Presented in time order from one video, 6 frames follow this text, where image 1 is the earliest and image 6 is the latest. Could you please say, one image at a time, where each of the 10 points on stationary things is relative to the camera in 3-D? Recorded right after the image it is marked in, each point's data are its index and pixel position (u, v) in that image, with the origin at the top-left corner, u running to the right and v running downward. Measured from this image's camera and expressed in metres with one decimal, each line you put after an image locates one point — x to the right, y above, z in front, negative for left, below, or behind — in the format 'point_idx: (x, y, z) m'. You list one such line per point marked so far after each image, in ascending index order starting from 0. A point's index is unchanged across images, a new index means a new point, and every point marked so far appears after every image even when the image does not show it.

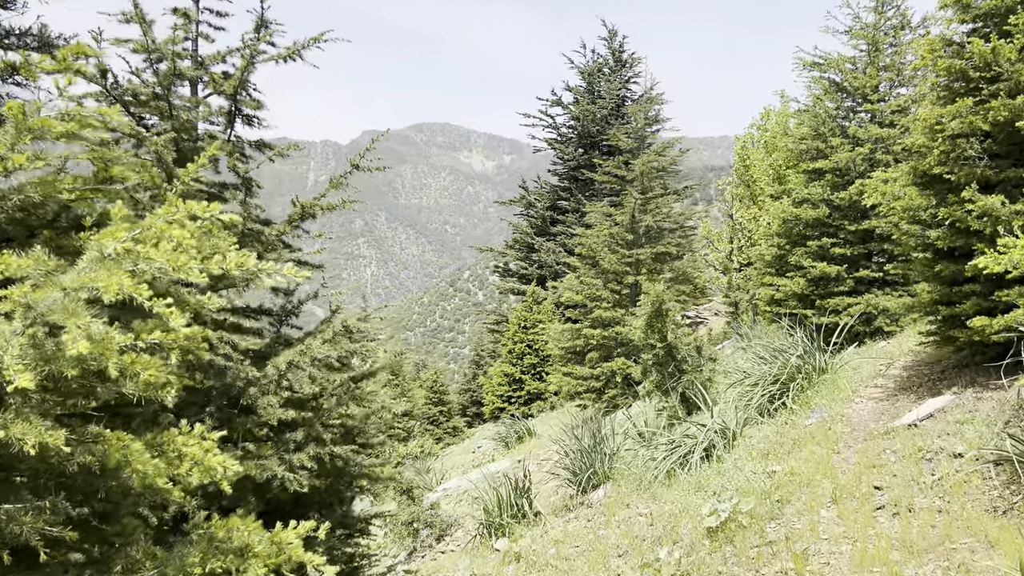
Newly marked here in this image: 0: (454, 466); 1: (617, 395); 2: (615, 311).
0: (-1.4, -4.3, +19.9) m
1: (+1.9, -1.9, +14.9) m
2: (+2.0, -0.4, +15.6) m
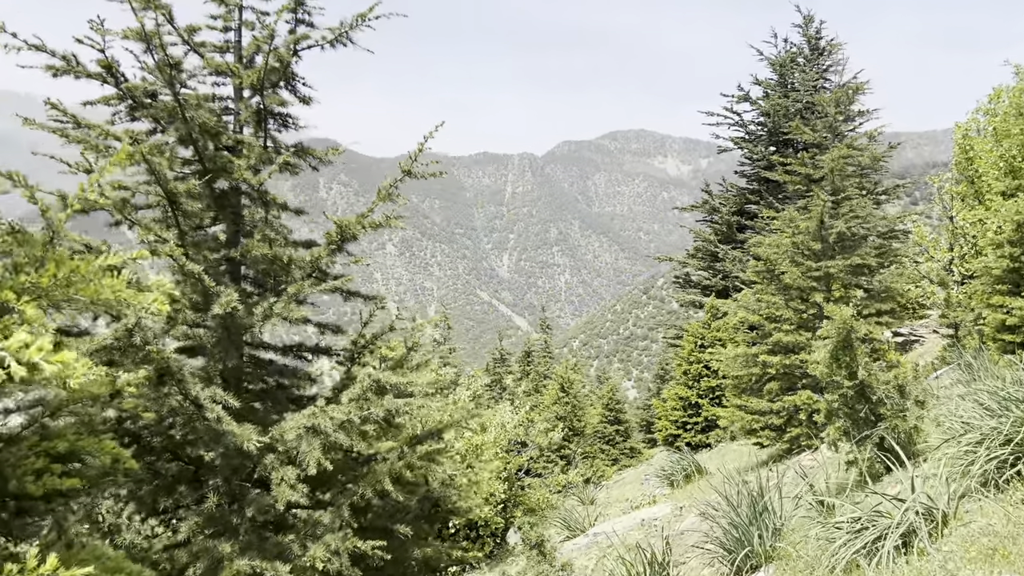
0: (+2.4, -4.7, +18.2) m
1: (+4.4, -2.2, +12.5) m
2: (+4.6, -0.7, +13.2) m
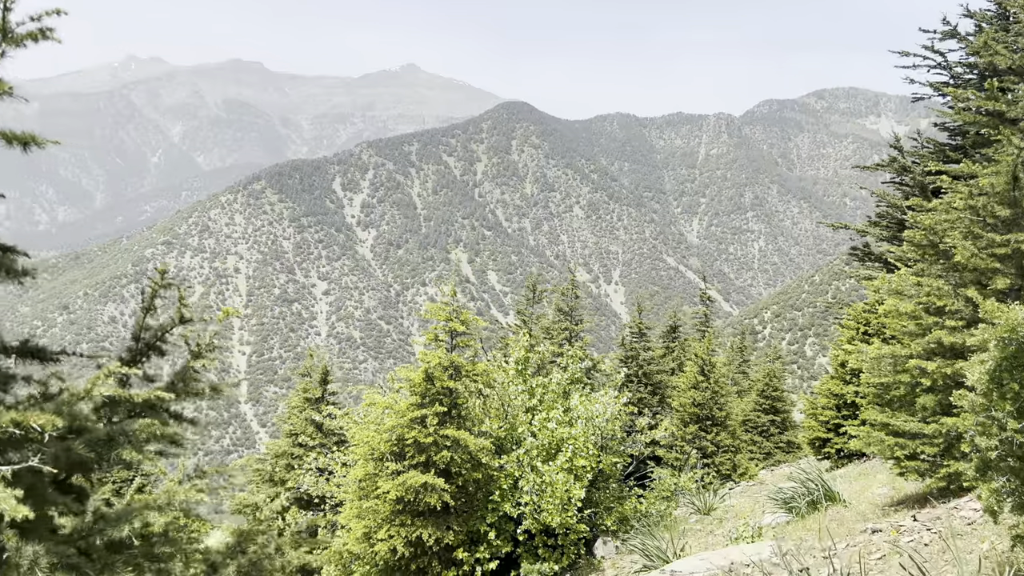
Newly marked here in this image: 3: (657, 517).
0: (+4.1, -4.1, +15.1) m
1: (+4.9, -2.0, +9.0) m
2: (+5.3, -0.5, +9.5) m
3: (+2.6, -4.2, +14.9) m
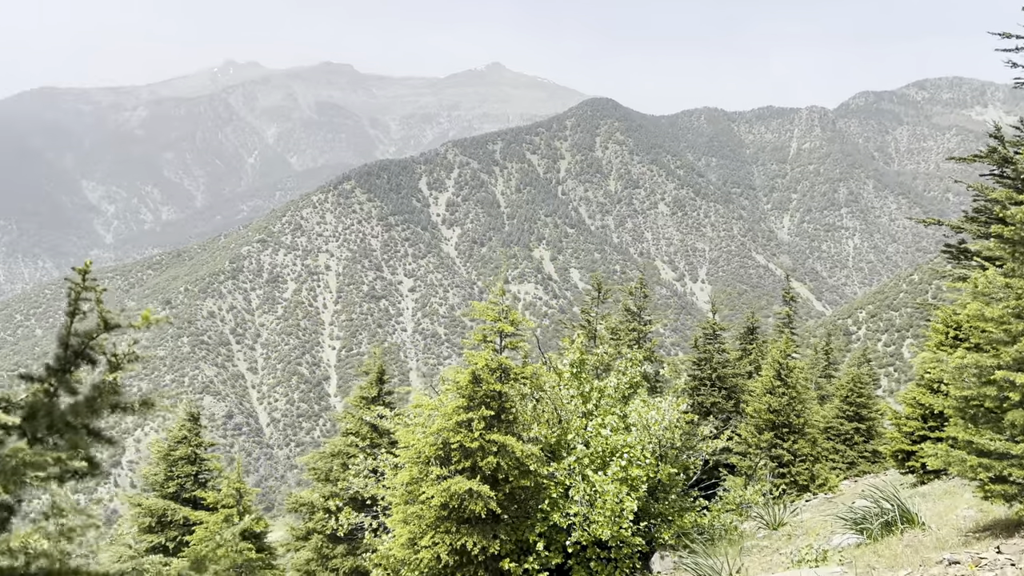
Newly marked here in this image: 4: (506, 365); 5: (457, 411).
0: (+5.1, -4.1, +14.0) m
1: (+5.2, -2.1, +7.9) m
2: (+5.7, -0.6, +8.4) m
3: (+3.5, -4.2, +14.0) m
4: (-0.2, -1.3, +14.2) m
5: (-0.9, -2.0, +13.5) m
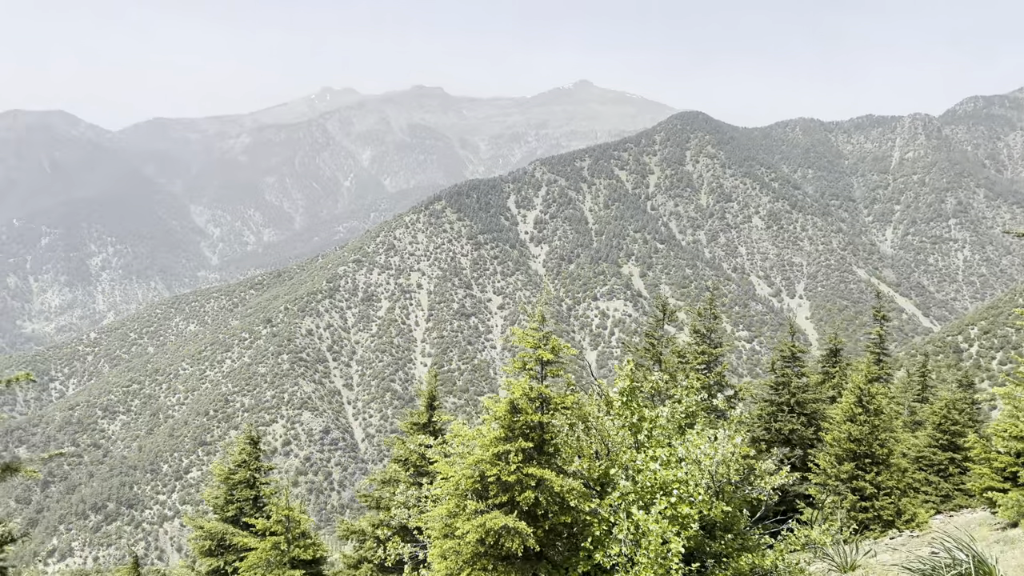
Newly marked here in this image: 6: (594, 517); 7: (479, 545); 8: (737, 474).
0: (+5.7, -4.5, +12.8) m
1: (+5.3, -2.3, +6.8) m
2: (+5.7, -0.8, +7.3) m
3: (+4.2, -4.6, +13.0) m
4: (+0.5, -1.8, +13.7) m
5: (-0.3, -2.5, +13.1) m
6: (+1.3, -3.6, +12.9) m
7: (-0.5, -4.0, +12.6) m
8: (+4.0, -3.3, +14.6) m
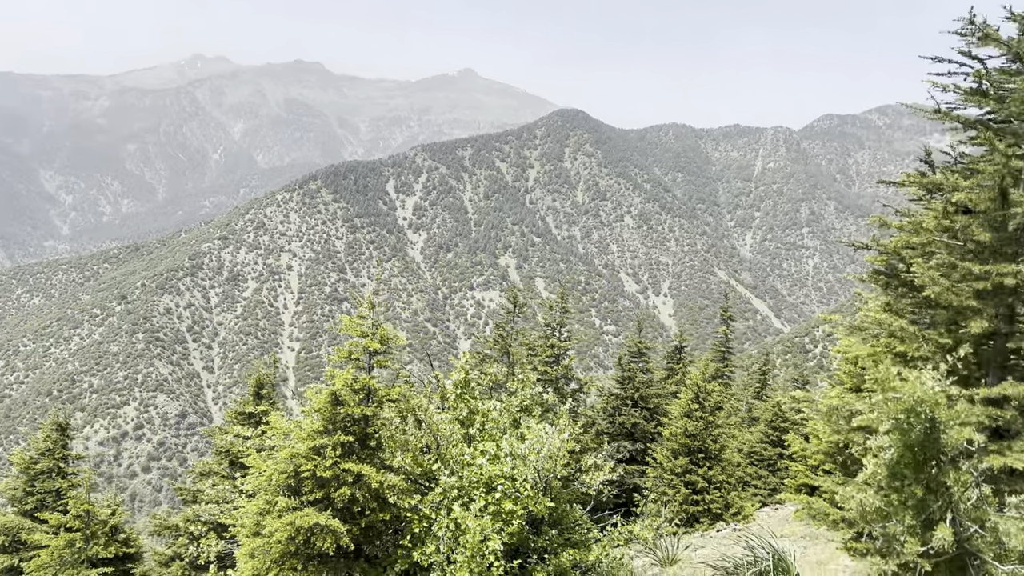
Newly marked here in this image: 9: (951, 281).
0: (+2.9, -4.5, +13.1) m
1: (+3.4, -2.4, +7.0) m
2: (+3.9, -0.9, +7.5) m
3: (+1.4, -4.5, +13.0) m
4: (-2.3, -1.6, +13.1) m
5: (-3.0, -2.2, +12.4) m
6: (-1.5, -3.4, +12.4) m
7: (-3.2, -3.7, +11.9) m
8: (+1.0, -3.2, +14.6) m
9: (+4.4, +0.3, +8.0) m
